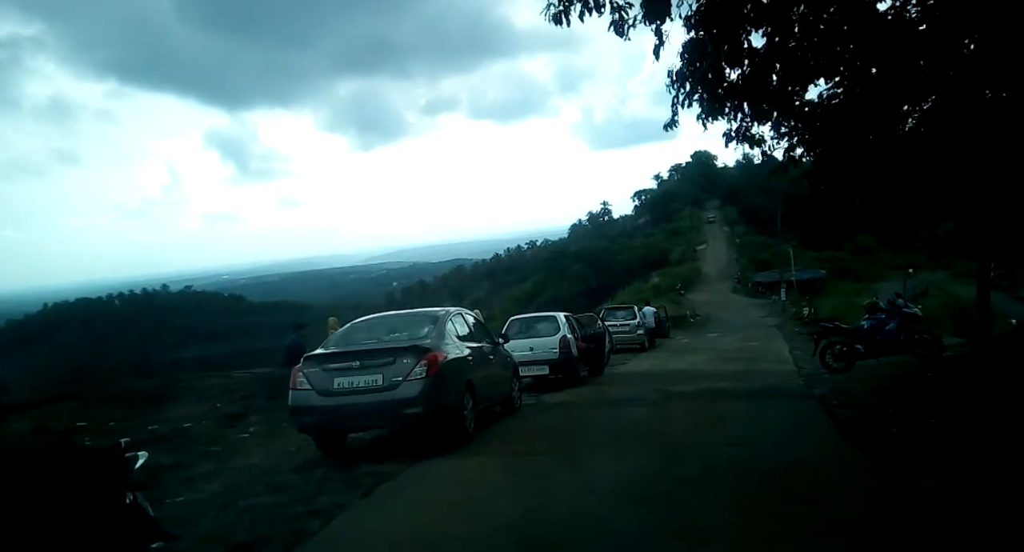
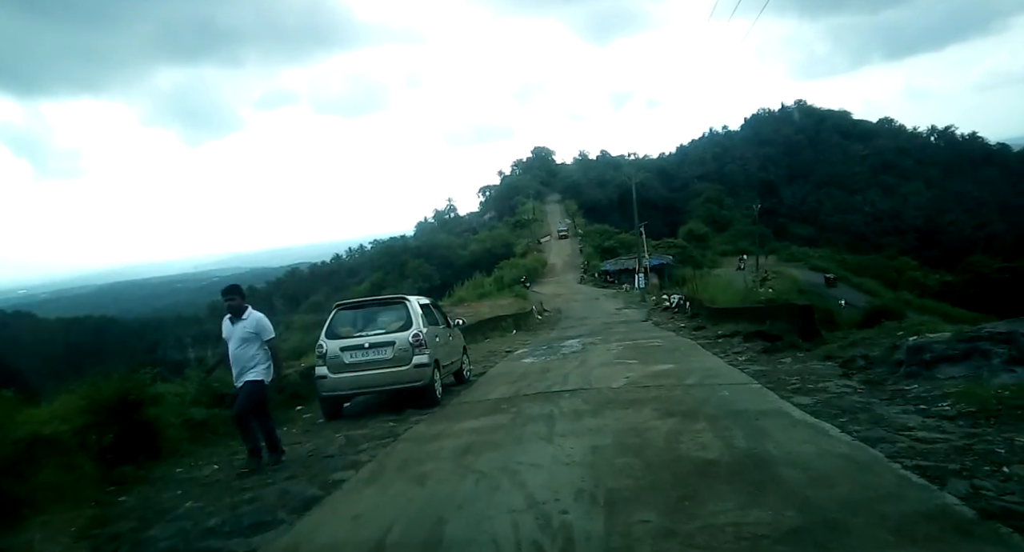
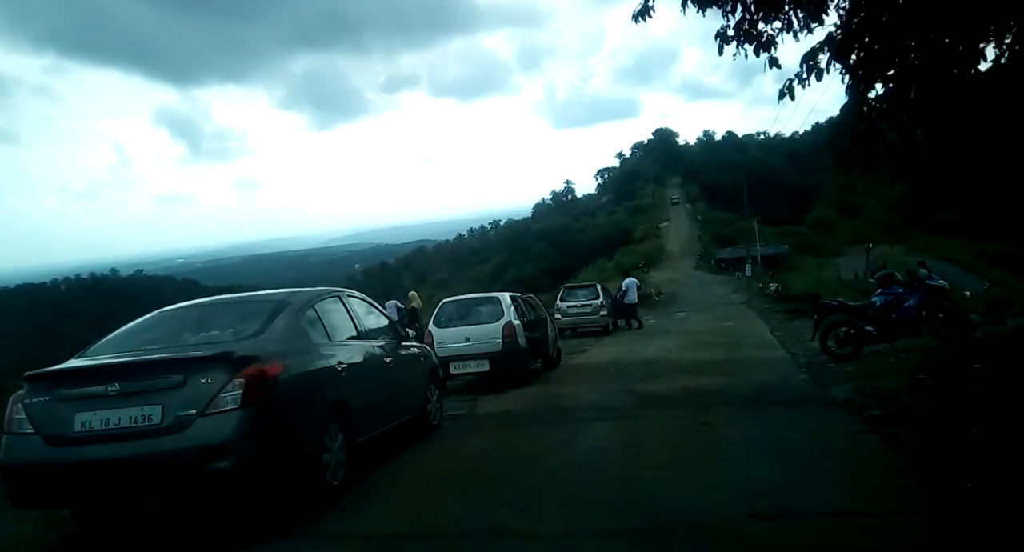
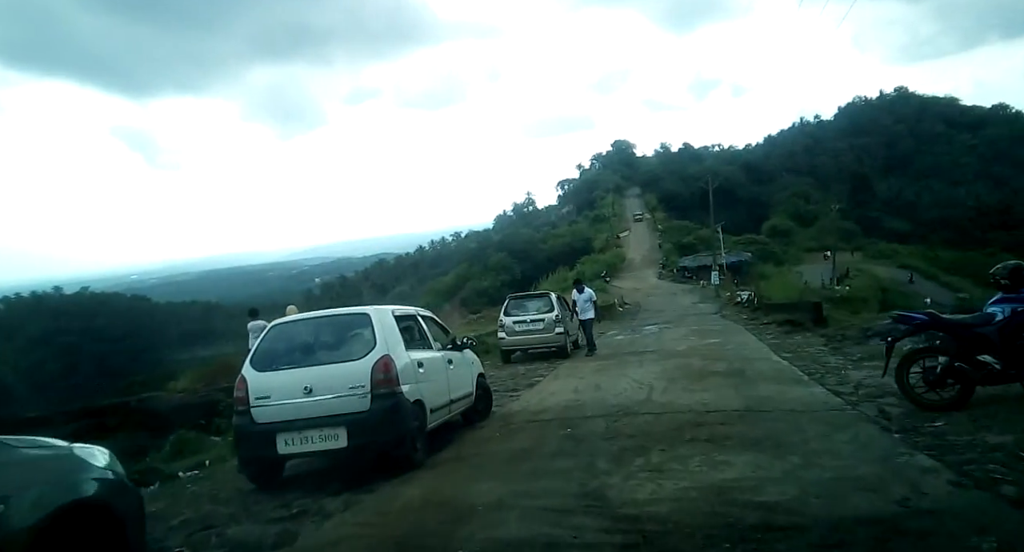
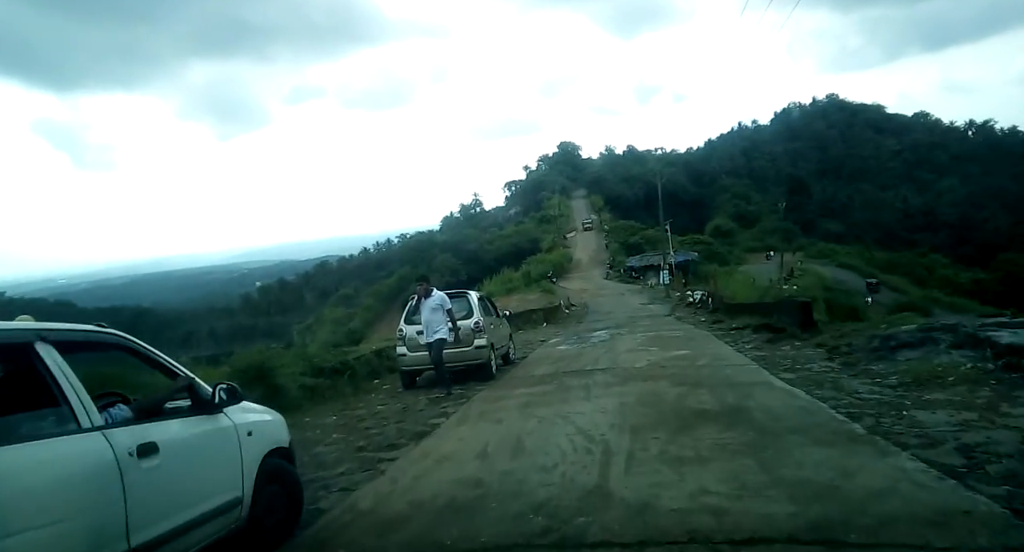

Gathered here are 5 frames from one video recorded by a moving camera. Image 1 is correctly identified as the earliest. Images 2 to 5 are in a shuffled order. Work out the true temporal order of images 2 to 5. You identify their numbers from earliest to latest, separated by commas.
3, 4, 5, 2
